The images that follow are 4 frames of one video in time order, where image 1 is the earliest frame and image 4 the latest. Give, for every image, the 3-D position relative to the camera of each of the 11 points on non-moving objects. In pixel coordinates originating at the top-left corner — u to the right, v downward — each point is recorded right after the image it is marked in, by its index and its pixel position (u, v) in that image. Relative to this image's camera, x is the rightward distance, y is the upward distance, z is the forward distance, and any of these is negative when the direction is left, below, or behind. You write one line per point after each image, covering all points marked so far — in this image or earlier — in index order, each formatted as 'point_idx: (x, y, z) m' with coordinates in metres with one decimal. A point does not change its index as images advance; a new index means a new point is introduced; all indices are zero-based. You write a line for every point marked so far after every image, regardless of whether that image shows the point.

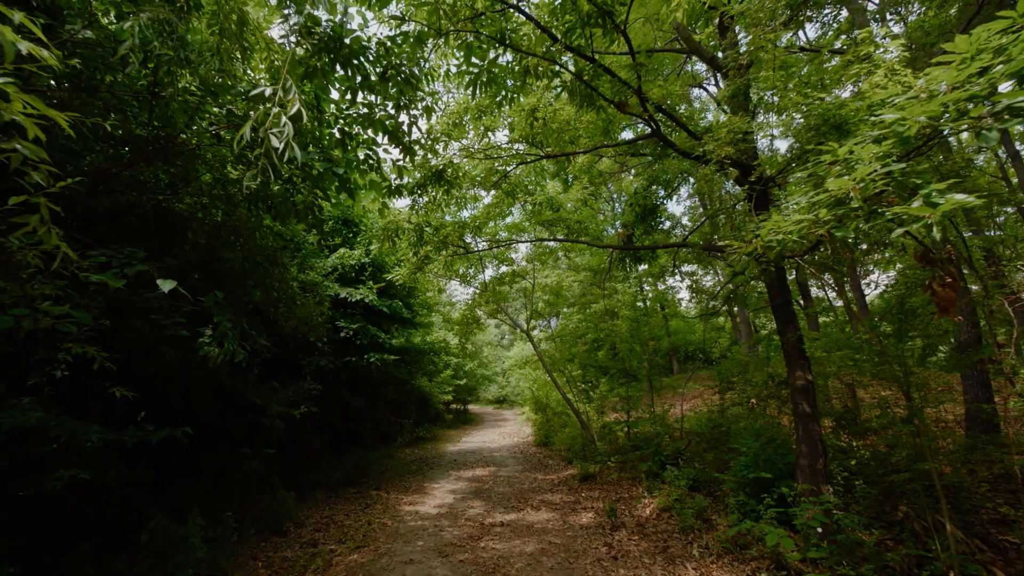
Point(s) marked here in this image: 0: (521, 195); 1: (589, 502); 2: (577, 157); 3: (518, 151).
0: (+0.2, +2.1, +9.0) m
1: (+1.3, -3.6, +6.6) m
2: (+0.9, +1.9, +5.7) m
3: (+0.1, +2.2, +6.3) m
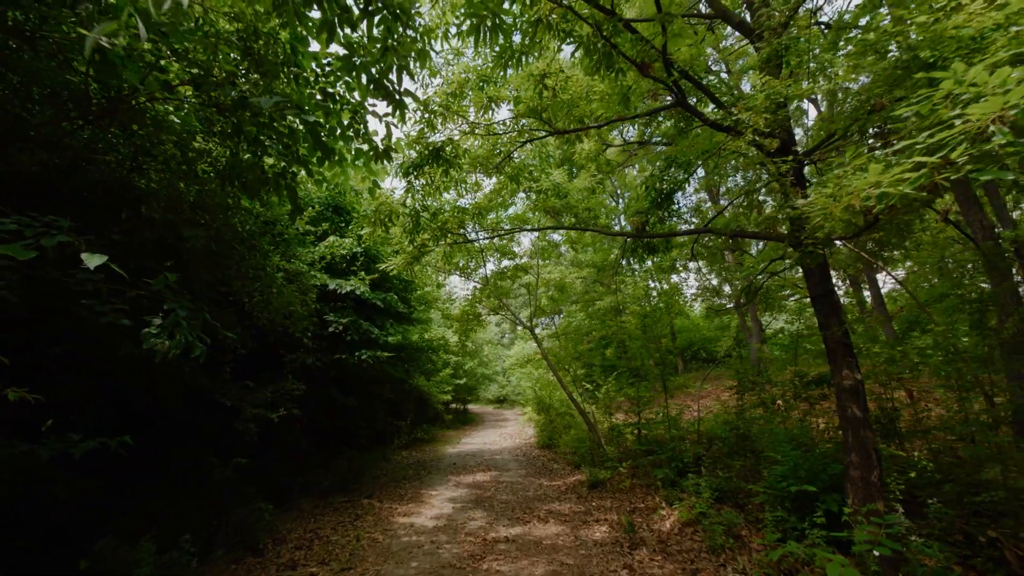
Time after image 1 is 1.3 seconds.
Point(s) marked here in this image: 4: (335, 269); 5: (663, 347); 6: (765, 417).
0: (+0.3, +2.3, +8.4) m
1: (+1.4, -3.5, +6.0) m
2: (+1.0, +2.1, +5.1) m
3: (+0.2, +2.3, +5.7) m
4: (-3.4, +0.4, +7.5) m
5: (+3.4, -1.3, +8.8) m
6: (+4.6, -2.3, +7.0) m
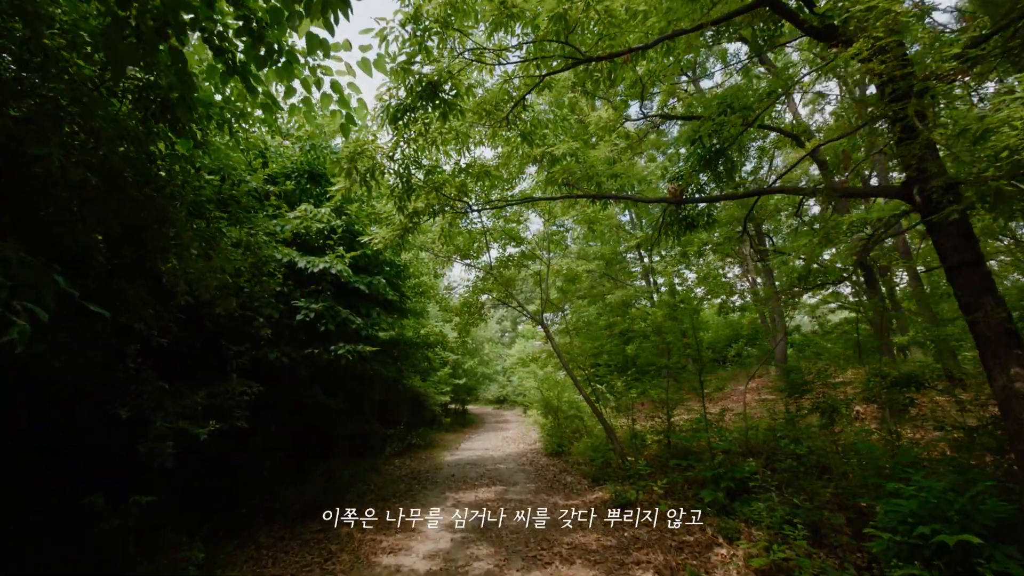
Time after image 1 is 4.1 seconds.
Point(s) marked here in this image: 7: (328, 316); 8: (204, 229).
0: (+0.5, +2.6, +7.2) m
1: (+1.6, -3.2, +4.8) m
2: (+1.2, +2.3, +3.8) m
3: (+0.4, +2.6, +4.4) m
4: (-3.2, +0.7, +6.2) m
5: (+3.6, -1.0, +7.6) m
6: (+4.7, -2.0, +5.8) m
7: (-2.7, -0.4, +5.9) m
8: (-2.9, +0.6, +3.7) m
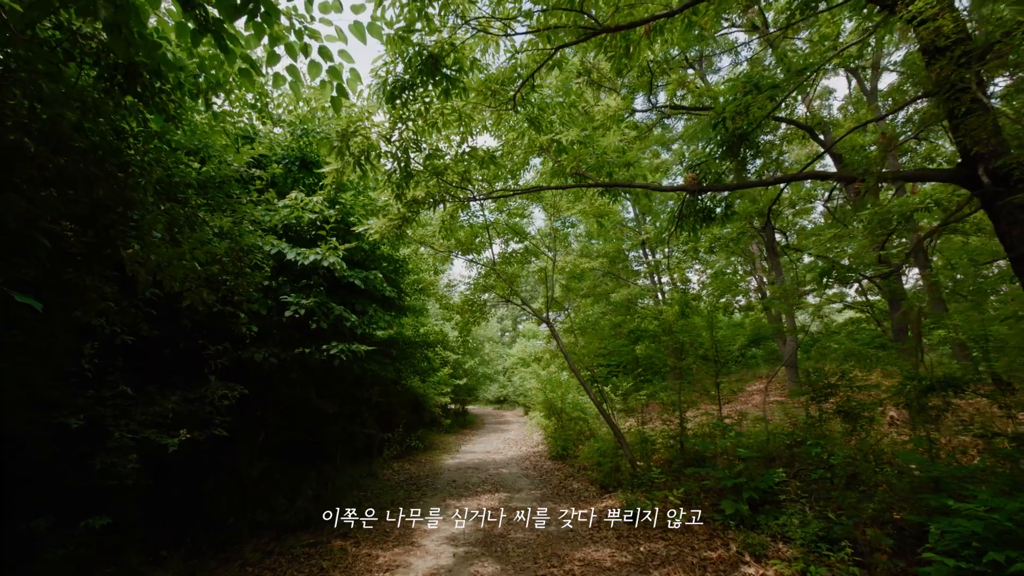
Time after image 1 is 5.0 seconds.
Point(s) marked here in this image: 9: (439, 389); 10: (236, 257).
0: (+0.5, +2.7, +6.8) m
1: (+1.6, -3.1, +4.4) m
2: (+1.3, +2.4, +3.4) m
3: (+0.5, +2.7, +4.0) m
4: (-3.1, +0.7, +5.8) m
5: (+3.7, -1.0, +7.2) m
6: (+4.8, -2.0, +5.4) m
7: (-2.7, -0.4, +5.5) m
8: (-2.8, +0.6, +3.3) m
9: (-2.3, -3.3, +12.5) m
10: (-2.7, +0.3, +3.9) m
